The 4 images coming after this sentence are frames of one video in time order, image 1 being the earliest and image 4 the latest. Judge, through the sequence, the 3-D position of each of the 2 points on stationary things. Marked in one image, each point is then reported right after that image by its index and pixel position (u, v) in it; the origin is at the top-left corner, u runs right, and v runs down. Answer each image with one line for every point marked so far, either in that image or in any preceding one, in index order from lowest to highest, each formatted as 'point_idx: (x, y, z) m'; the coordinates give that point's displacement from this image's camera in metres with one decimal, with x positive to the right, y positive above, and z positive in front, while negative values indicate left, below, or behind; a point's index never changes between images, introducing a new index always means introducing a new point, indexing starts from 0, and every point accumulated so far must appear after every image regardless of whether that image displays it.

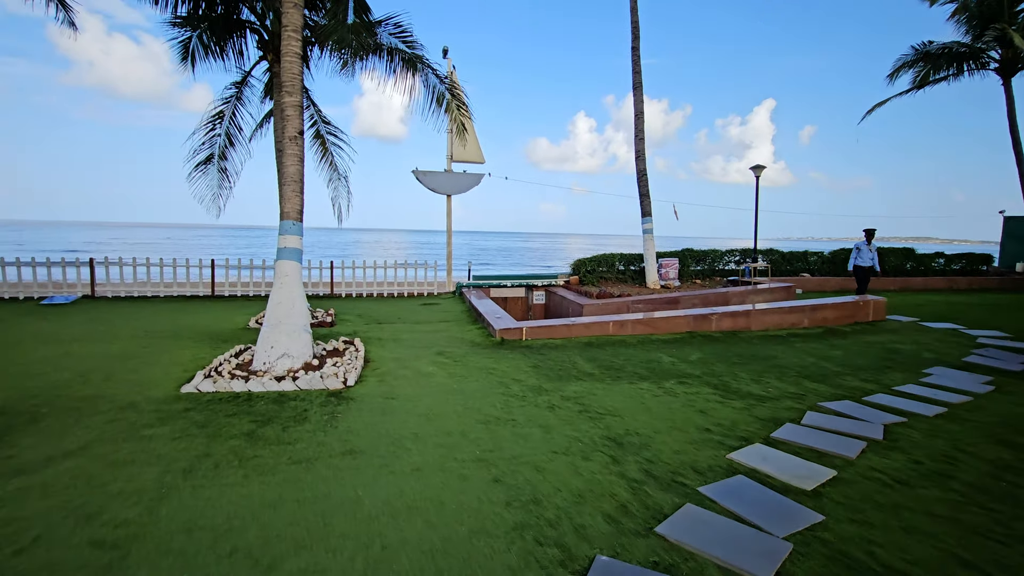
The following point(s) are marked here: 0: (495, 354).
0: (-0.2, -0.8, +6.0) m
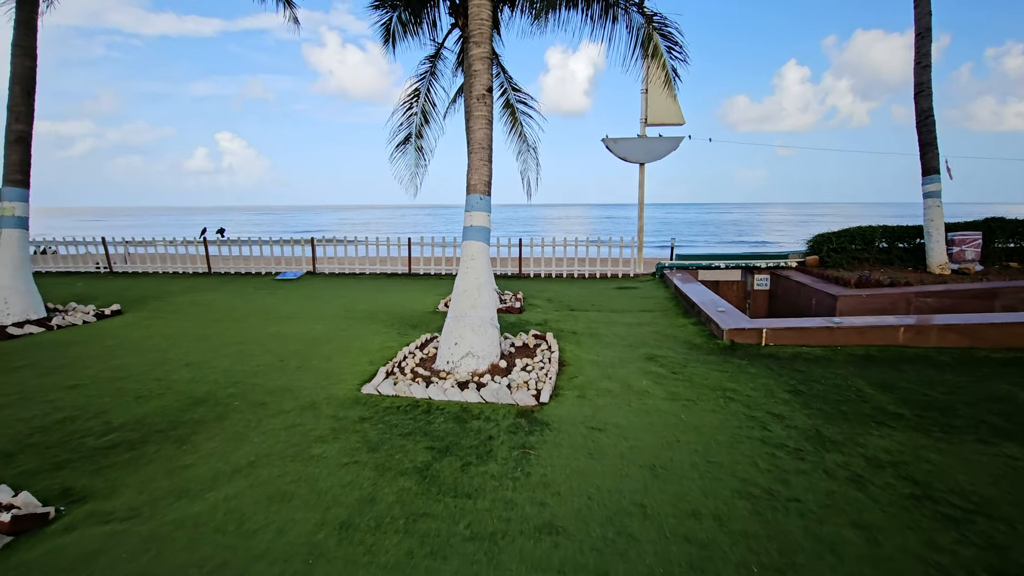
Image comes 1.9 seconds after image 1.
0: (+1.9, -0.7, +4.5) m
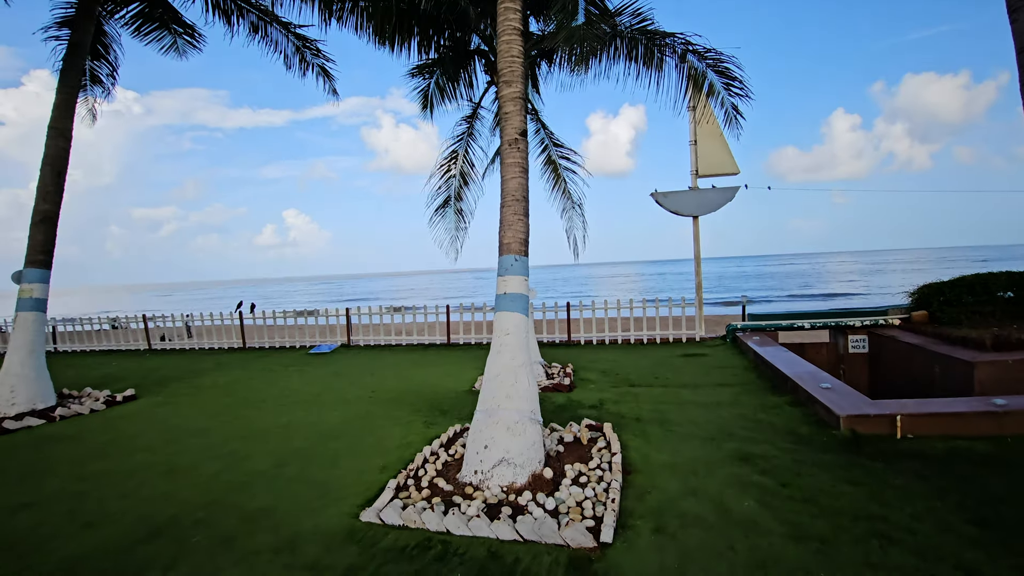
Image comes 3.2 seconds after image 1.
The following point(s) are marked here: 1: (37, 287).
0: (+2.2, -1.2, +3.2) m
1: (-5.6, 0.0, +5.9) m
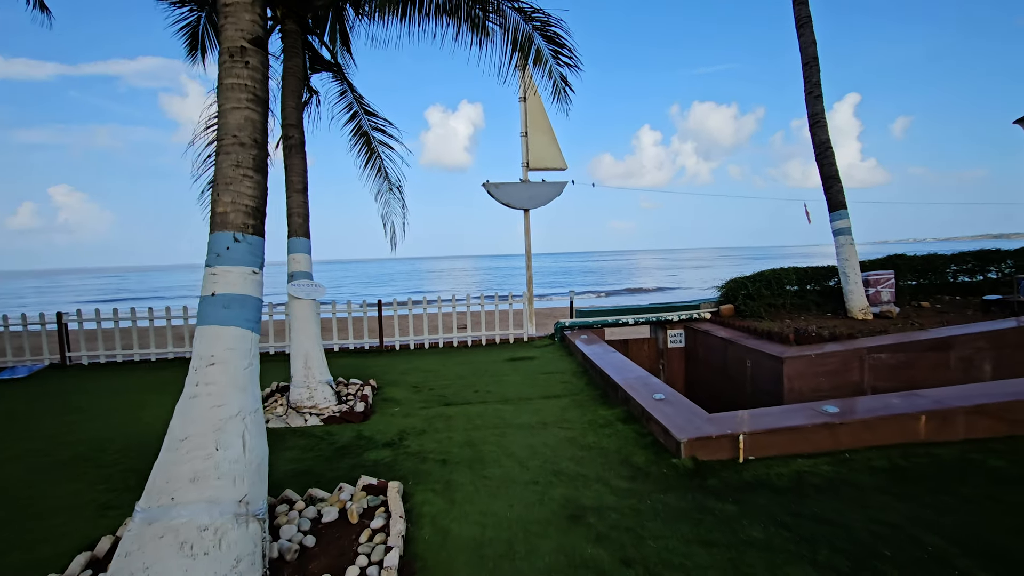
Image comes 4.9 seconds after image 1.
0: (+1.0, -1.2, +2.5) m
1: (-7.3, 0.0, +2.6) m
